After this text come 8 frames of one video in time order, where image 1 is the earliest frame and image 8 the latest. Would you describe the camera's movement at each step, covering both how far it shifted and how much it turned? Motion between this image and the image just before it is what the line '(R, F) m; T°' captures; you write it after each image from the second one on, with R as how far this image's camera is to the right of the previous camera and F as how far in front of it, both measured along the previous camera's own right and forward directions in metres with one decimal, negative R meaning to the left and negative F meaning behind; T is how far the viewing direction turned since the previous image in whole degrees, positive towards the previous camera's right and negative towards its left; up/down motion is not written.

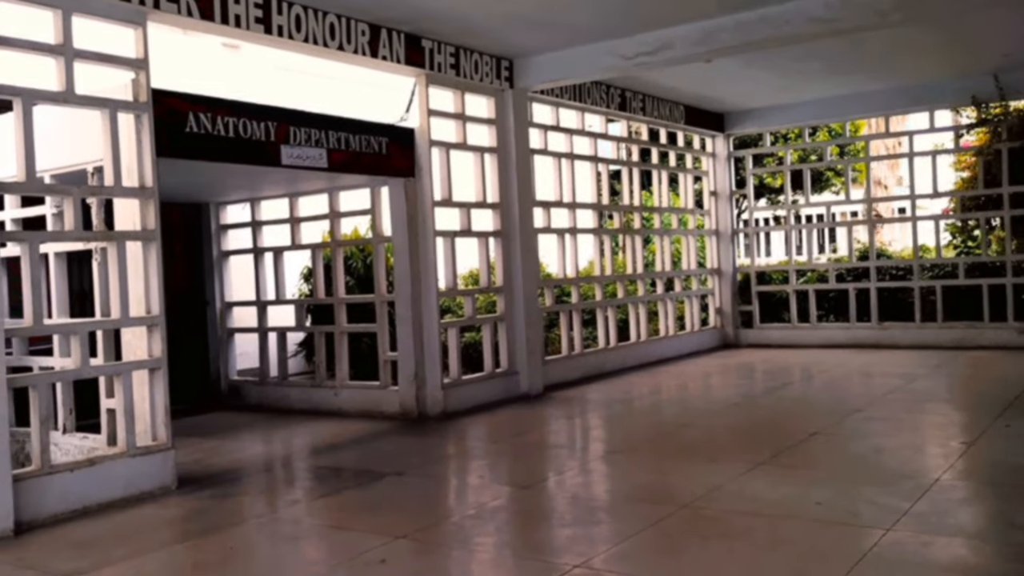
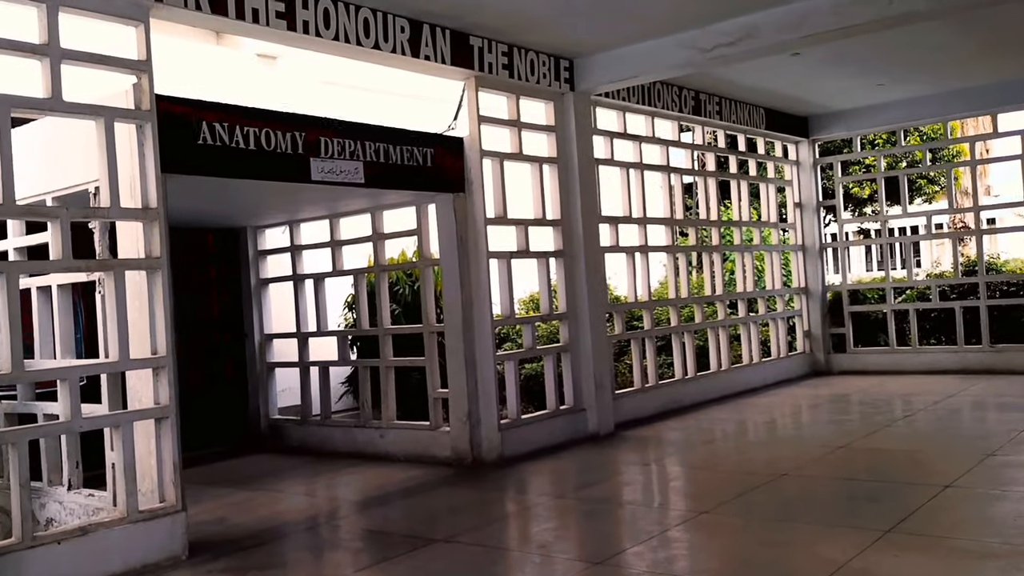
(0.0, +0.8) m; -4°
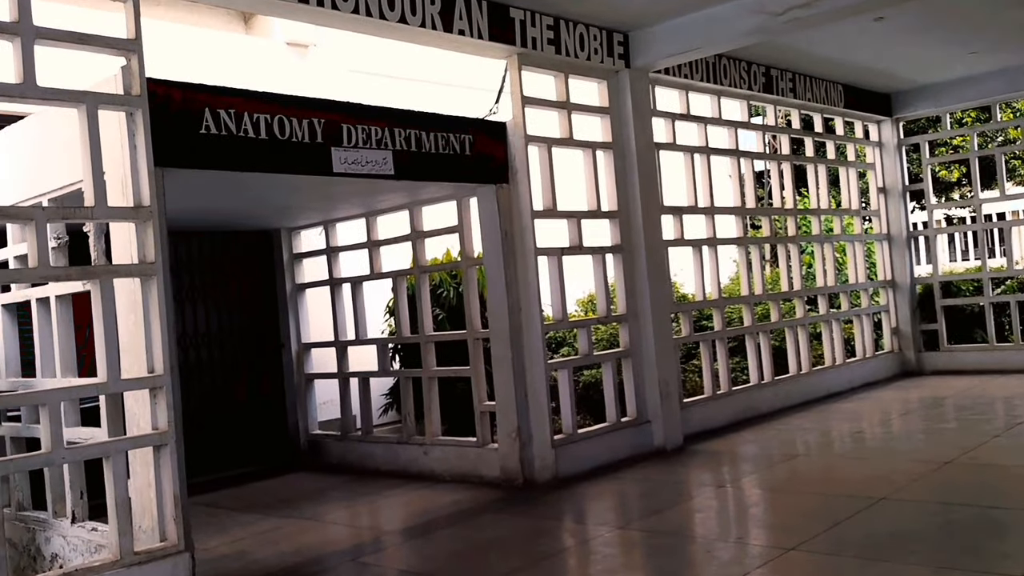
(+0.1, +0.6) m; -4°
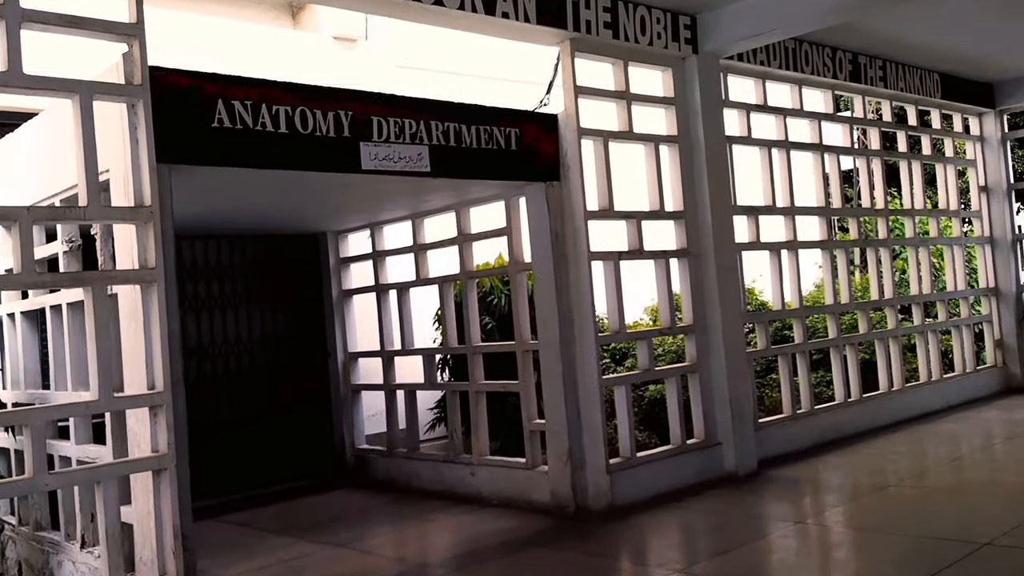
(+0.2, +0.5) m; -5°
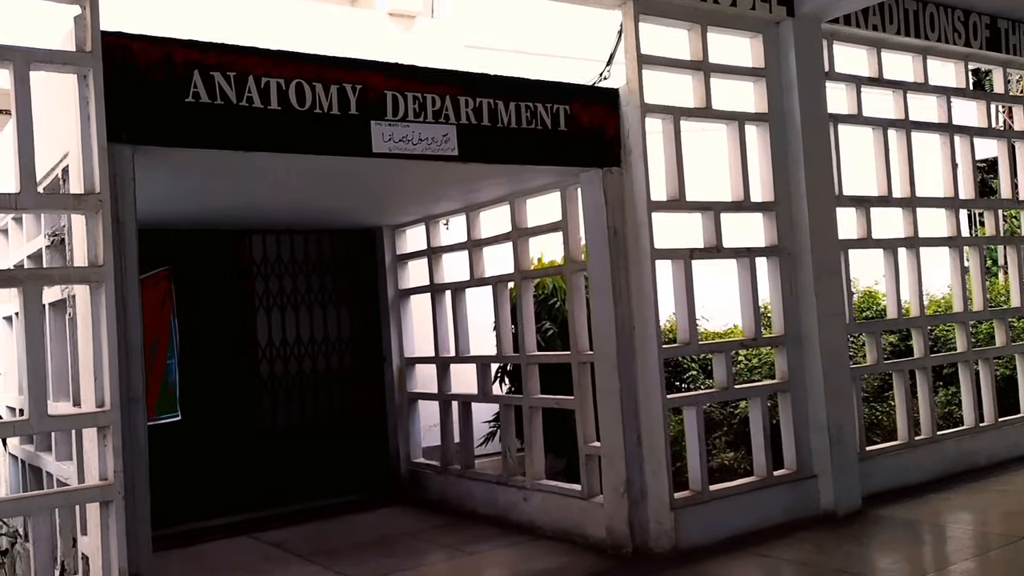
(+0.3, +0.7) m; -8°
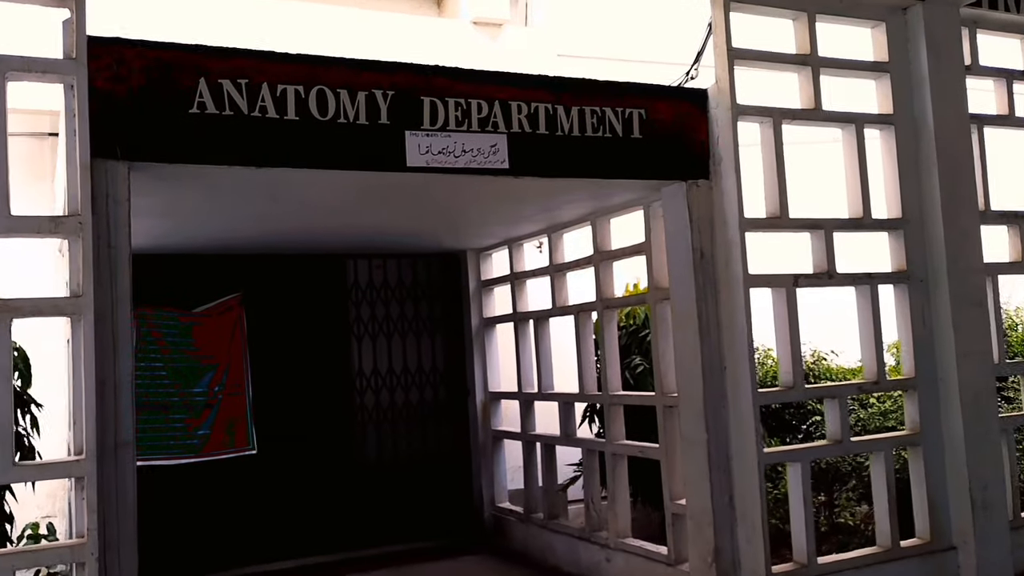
(+0.3, +0.5) m; -9°
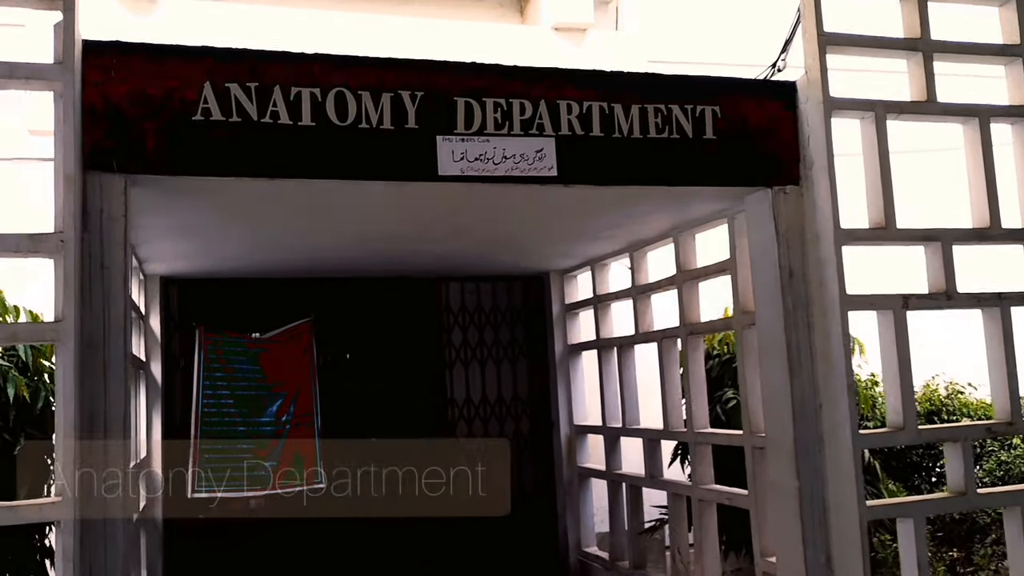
(+0.3, +0.4) m; -8°
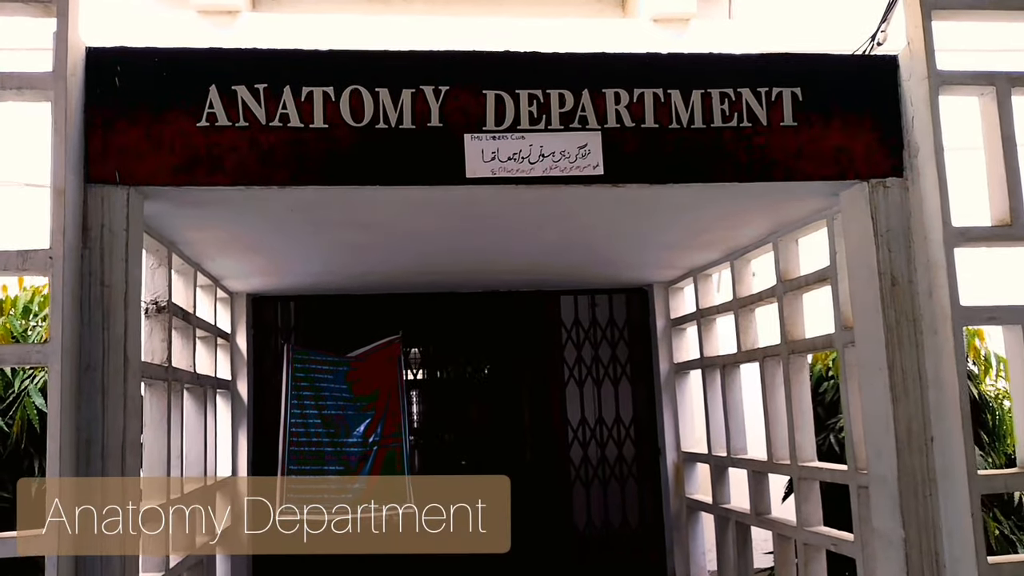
(+0.3, +0.3) m; -10°
